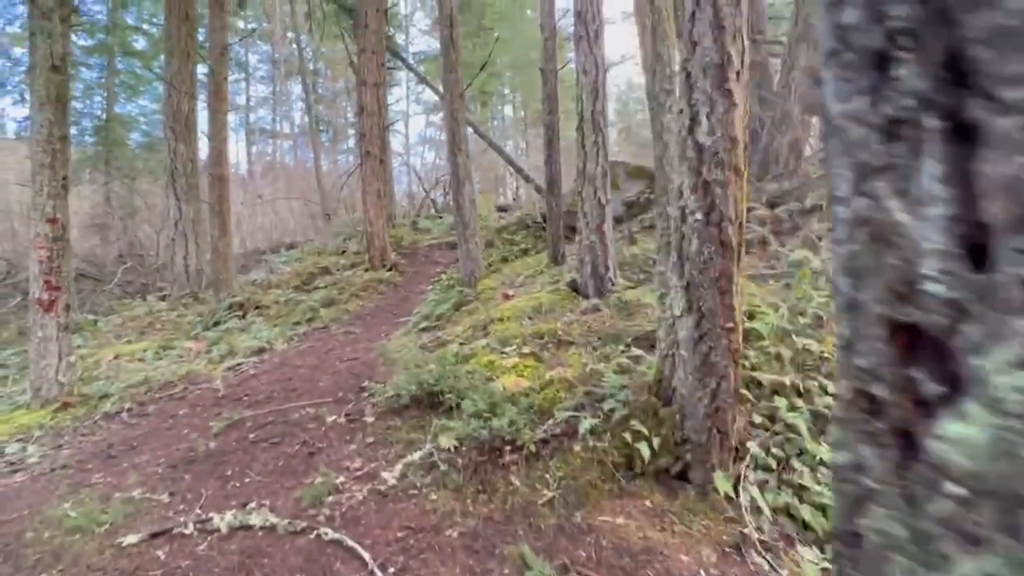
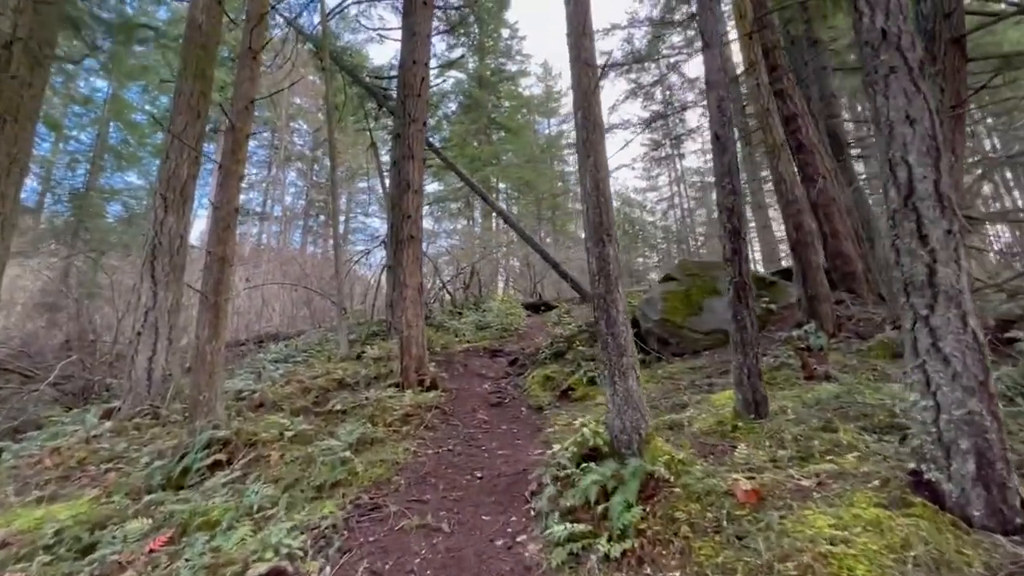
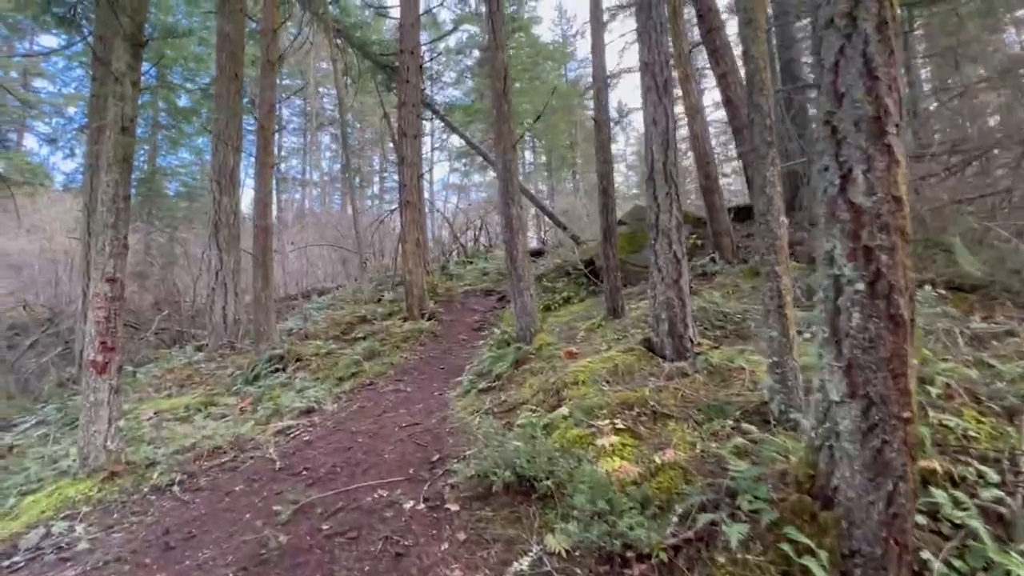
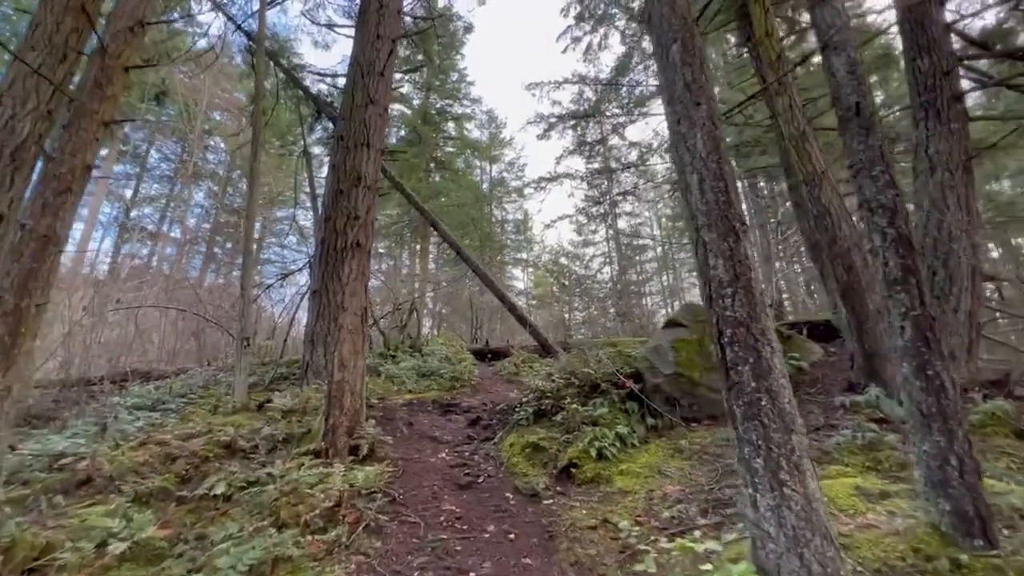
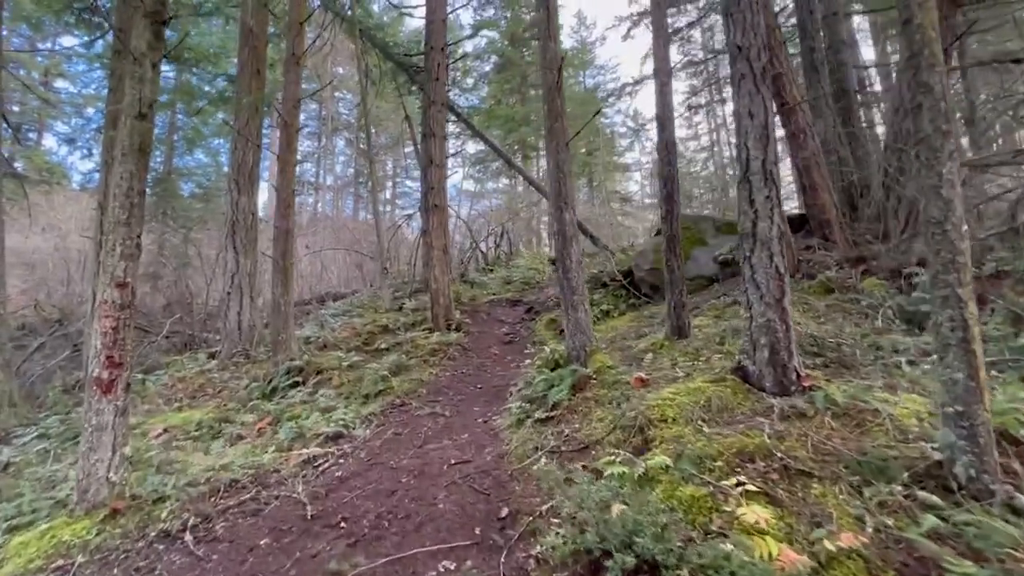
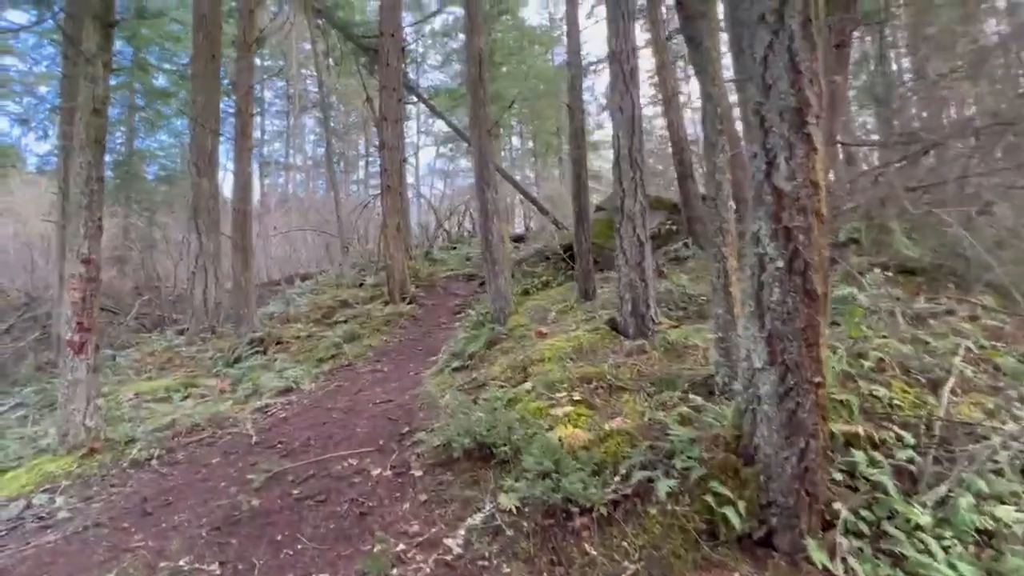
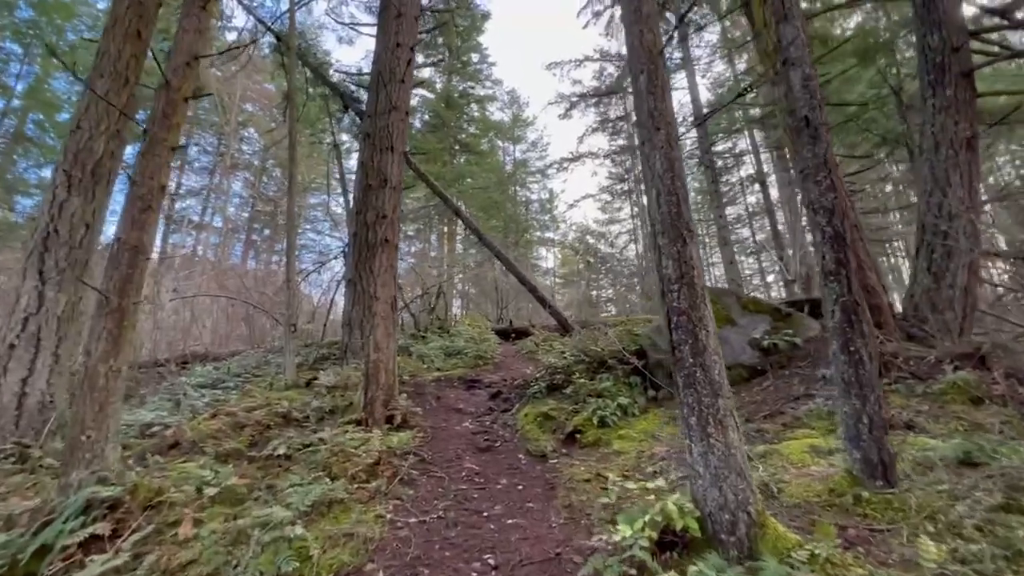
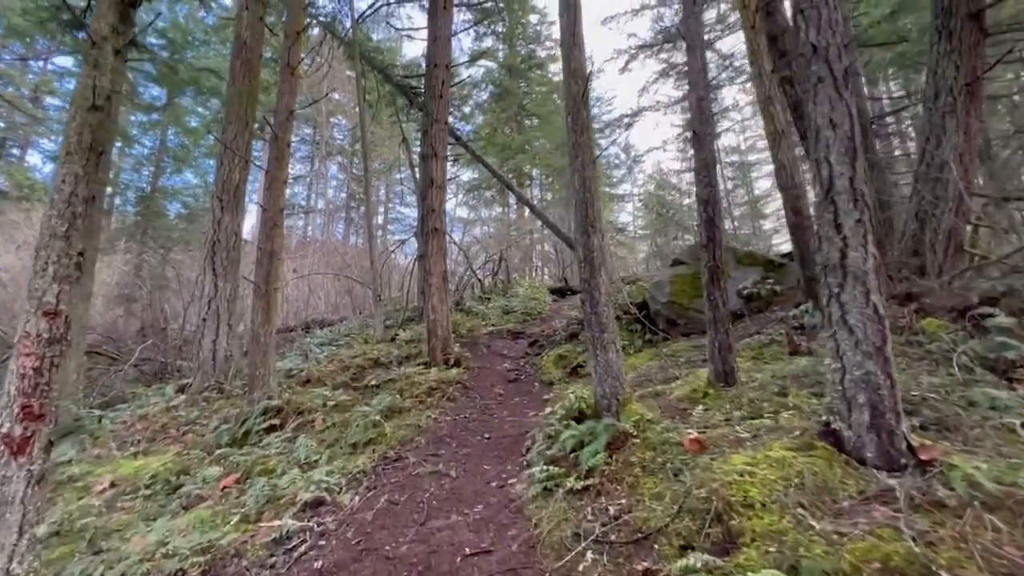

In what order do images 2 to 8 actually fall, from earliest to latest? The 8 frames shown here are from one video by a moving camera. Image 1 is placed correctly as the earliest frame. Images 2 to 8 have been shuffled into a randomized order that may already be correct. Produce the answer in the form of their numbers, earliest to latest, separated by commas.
6, 3, 5, 8, 2, 7, 4
